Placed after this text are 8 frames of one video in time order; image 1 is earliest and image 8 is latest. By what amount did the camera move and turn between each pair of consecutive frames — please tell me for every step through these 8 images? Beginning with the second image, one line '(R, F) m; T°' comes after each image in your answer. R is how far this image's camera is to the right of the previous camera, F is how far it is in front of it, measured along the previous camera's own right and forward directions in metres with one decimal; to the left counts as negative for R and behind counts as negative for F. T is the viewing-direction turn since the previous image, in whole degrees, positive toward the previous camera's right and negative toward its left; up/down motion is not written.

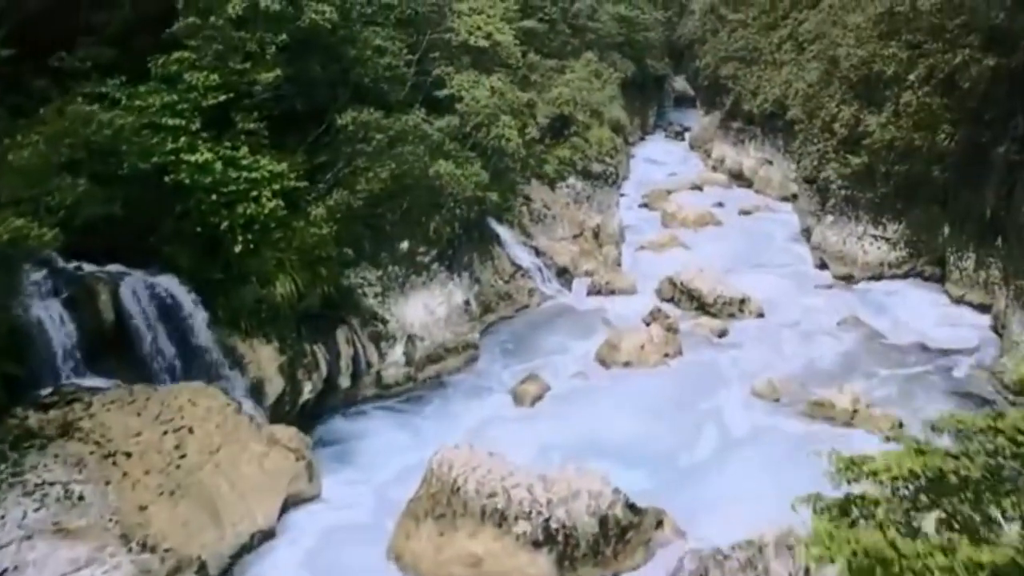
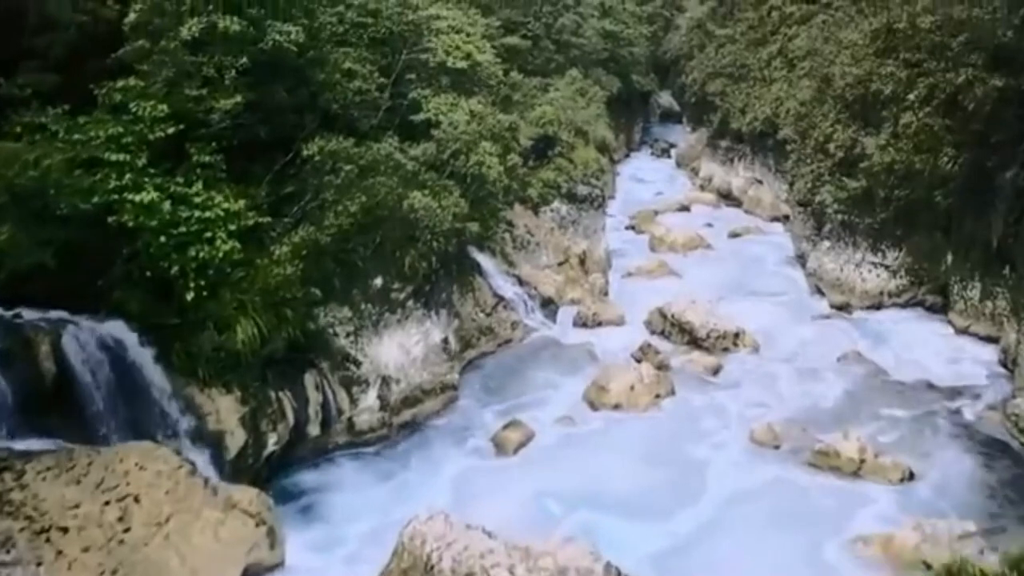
(0.0, +1.2) m; +1°
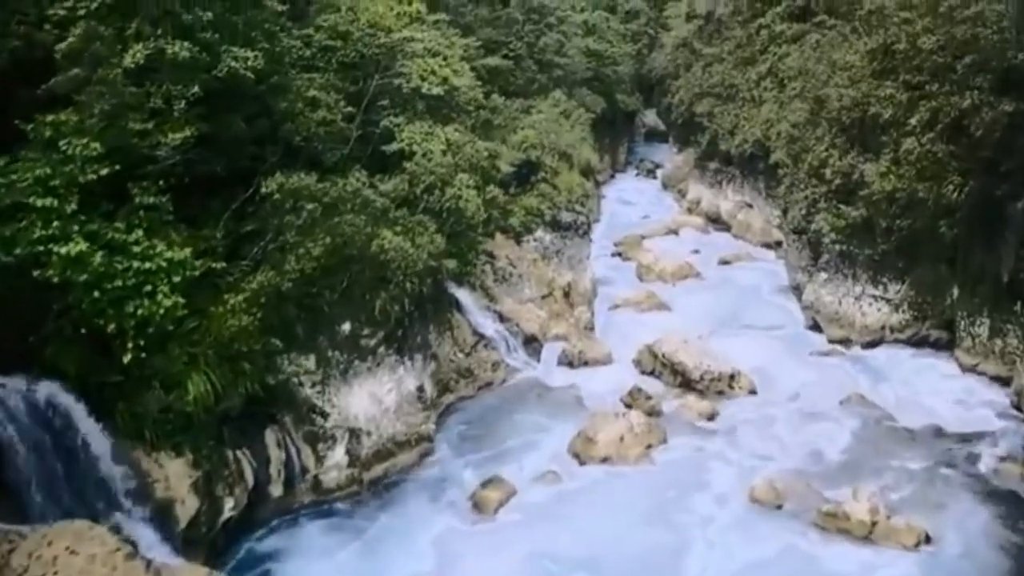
(0.0, +1.4) m; +1°
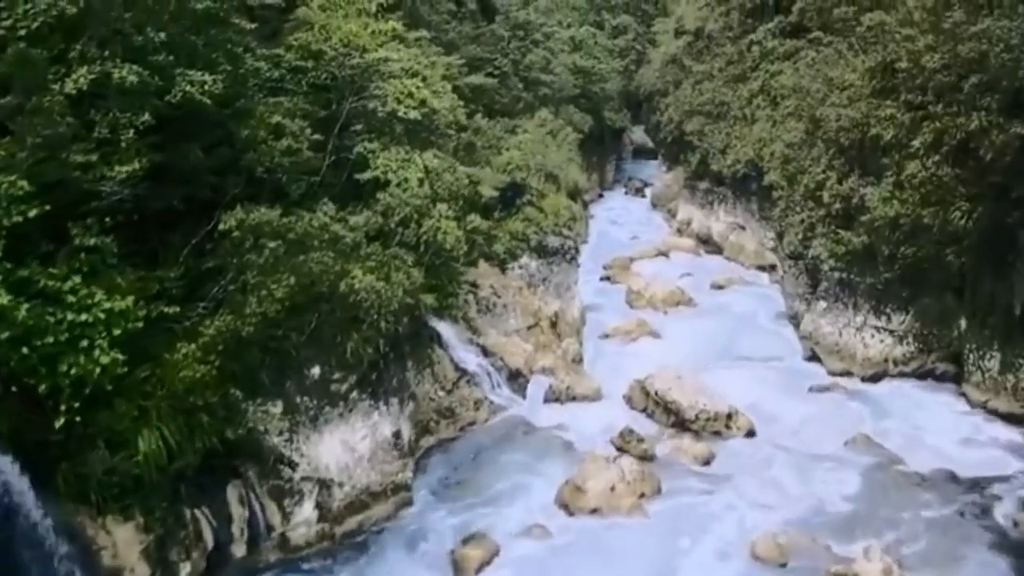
(+0.1, +1.2) m; 0°
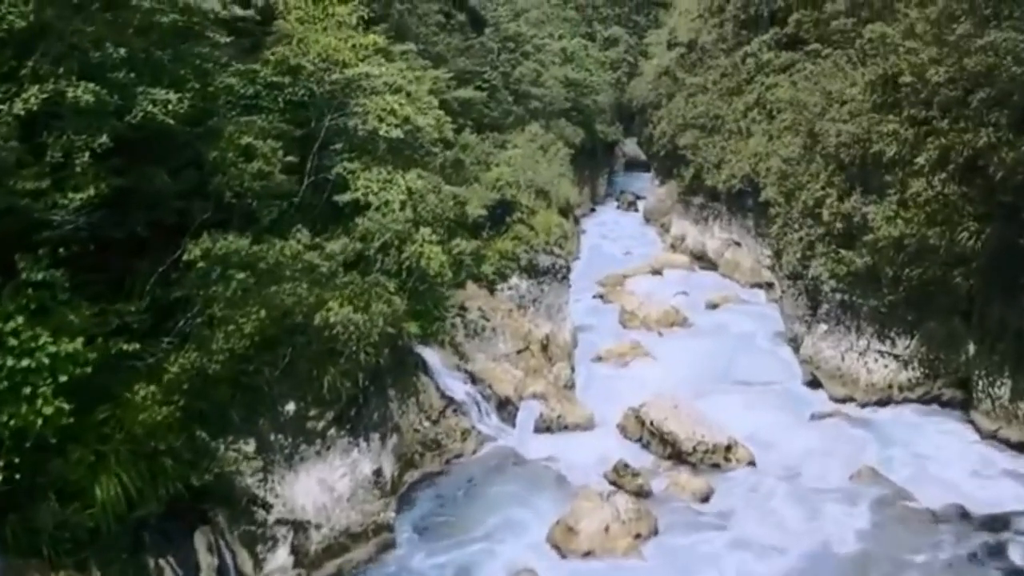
(0.0, +0.9) m; 0°
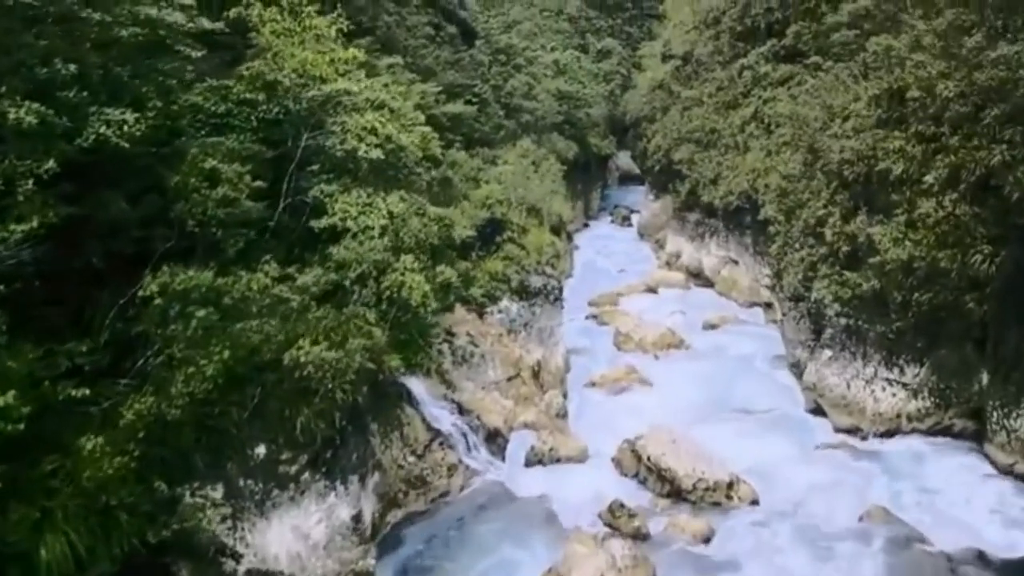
(0.0, +1.0) m; 0°
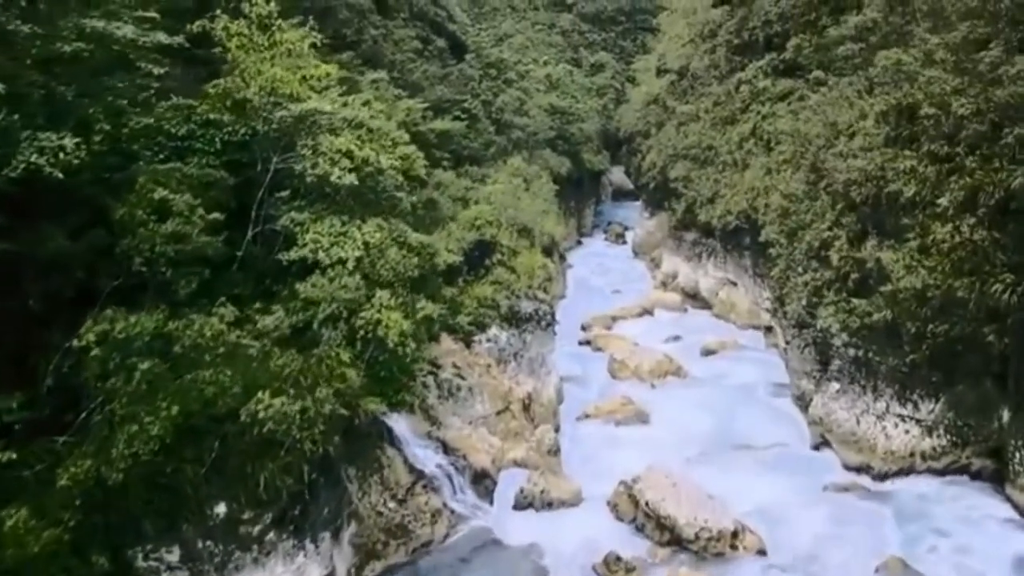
(+0.1, +1.2) m; 0°
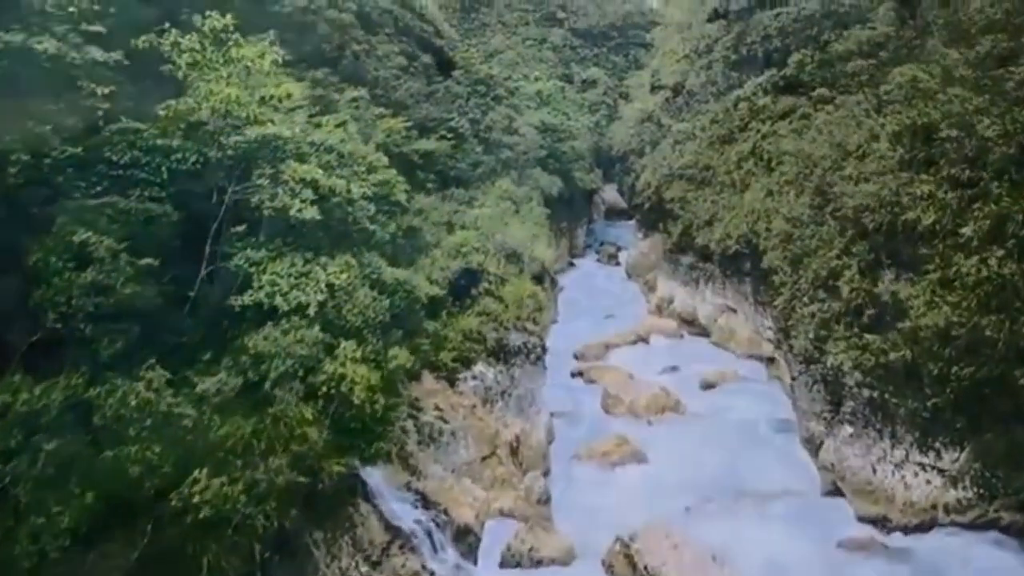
(+0.1, +1.6) m; 0°
